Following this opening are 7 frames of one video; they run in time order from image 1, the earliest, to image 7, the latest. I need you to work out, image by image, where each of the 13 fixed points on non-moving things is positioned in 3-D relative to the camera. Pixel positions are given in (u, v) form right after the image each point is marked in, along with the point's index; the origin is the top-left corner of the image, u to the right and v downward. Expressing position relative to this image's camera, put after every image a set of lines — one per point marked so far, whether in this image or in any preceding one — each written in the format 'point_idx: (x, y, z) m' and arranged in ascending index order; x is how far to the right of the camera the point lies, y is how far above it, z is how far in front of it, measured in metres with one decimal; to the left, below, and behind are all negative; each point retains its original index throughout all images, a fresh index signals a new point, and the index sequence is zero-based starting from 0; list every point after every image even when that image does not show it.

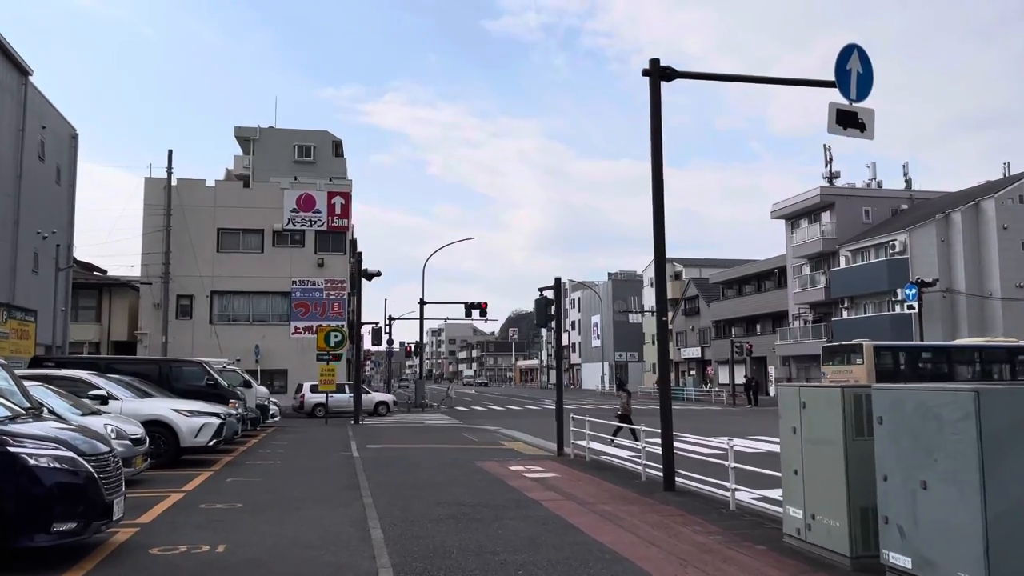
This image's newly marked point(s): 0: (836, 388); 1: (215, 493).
0: (+3.0, -0.9, +7.4) m
1: (-4.3, -3.0, +11.7) m
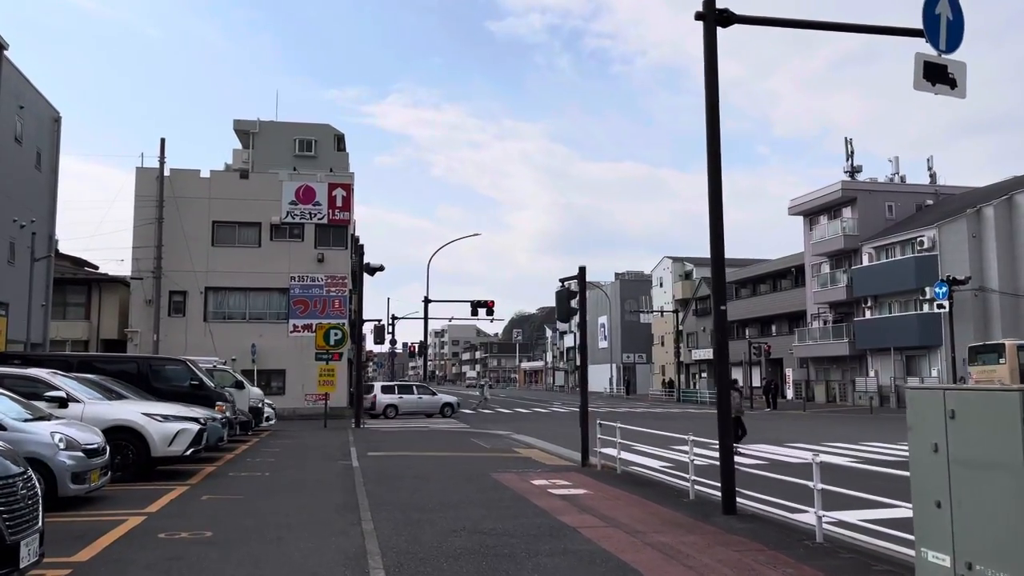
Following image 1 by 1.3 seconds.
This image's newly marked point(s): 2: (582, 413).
0: (+3.3, -0.7, +5.4) m
1: (-4.0, -2.7, +9.7) m
2: (+1.4, -2.5, +16.3) m
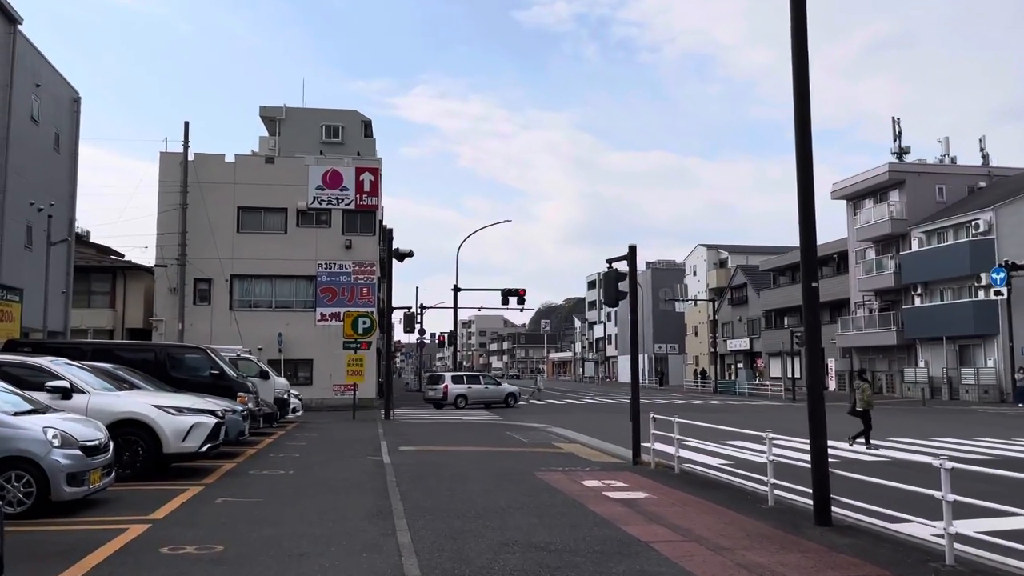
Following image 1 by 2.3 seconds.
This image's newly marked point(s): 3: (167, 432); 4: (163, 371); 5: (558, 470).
0: (+3.8, -0.5, +3.9) m
1: (-3.3, -2.5, +8.5) m
2: (+2.3, -2.2, +14.9) m
3: (-4.9, -2.0, +11.4) m
4: (-7.4, -1.8, +17.1) m
5: (+0.8, -3.1, +13.5) m
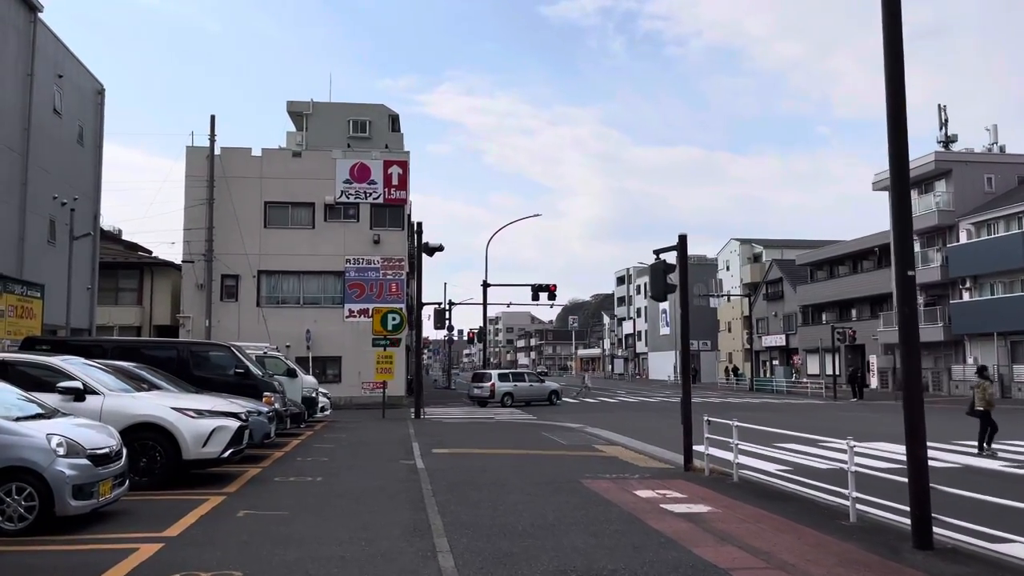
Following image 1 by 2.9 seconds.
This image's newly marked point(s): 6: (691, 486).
0: (+4.2, -0.4, +2.8) m
1: (-2.8, -2.4, +7.6) m
2: (+3.0, -2.1, +13.8) m
3: (-4.3, -2.0, +10.6) m
4: (-6.6, -1.7, +16.4) m
5: (+1.4, -2.9, +12.5) m
6: (+2.6, -2.9, +11.7) m
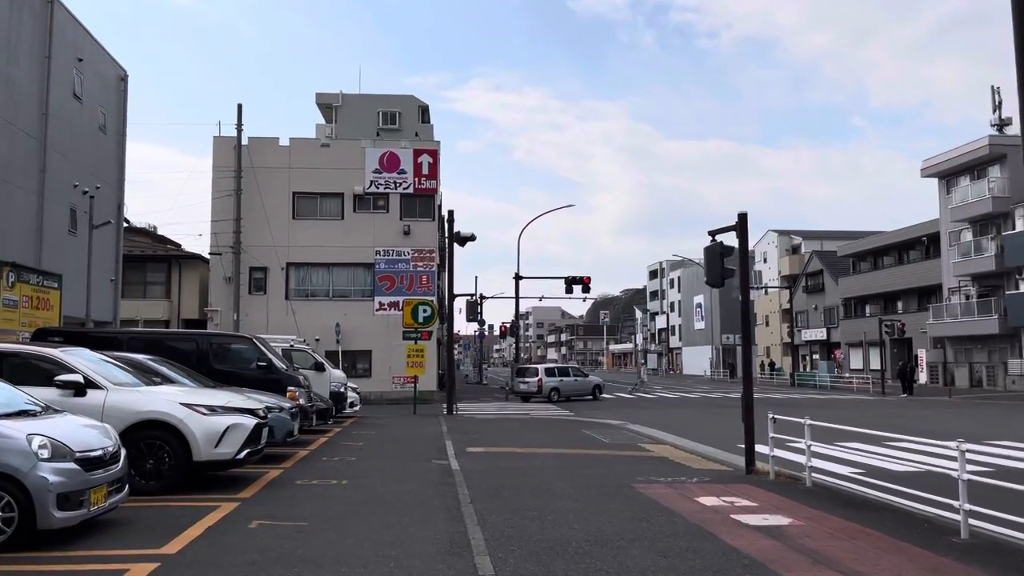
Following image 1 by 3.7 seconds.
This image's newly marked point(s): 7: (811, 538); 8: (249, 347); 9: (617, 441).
0: (+4.4, -0.2, +1.4) m
1: (-2.4, -2.2, +6.5) m
2: (+3.6, -1.8, +12.5) m
3: (-3.7, -1.7, +9.5) m
4: (-5.9, -1.4, +15.4) m
5: (+2.1, -2.7, +11.3) m
6: (+3.2, -2.6, +10.4) m
7: (+2.8, -2.3, +7.6) m
8: (-5.1, -1.2, +15.6) m
9: (+2.3, -3.3, +17.5) m
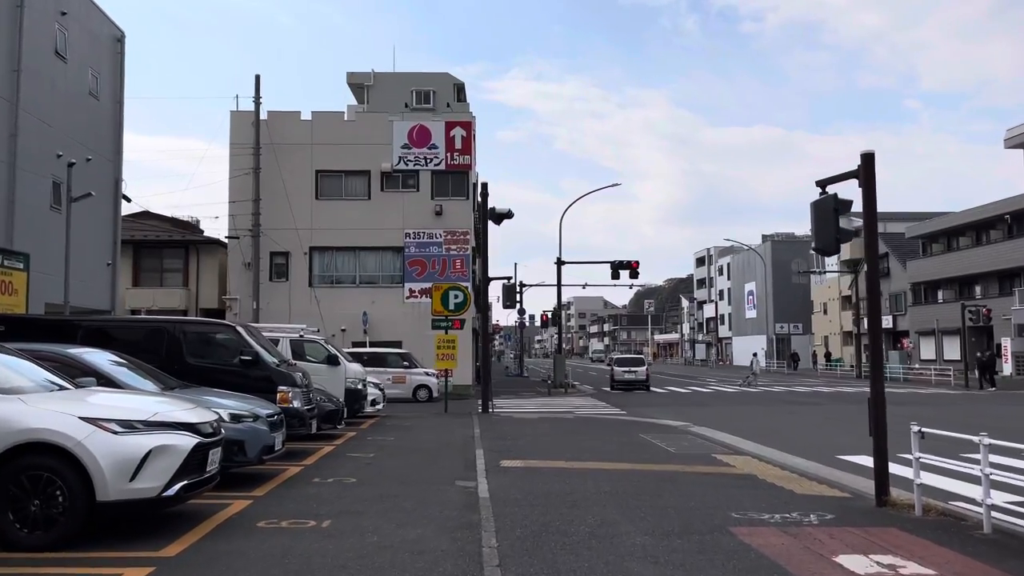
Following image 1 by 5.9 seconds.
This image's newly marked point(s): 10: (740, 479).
0: (+4.4, +0.1, -1.9) m
1: (-2.2, -1.9, +3.5) m
2: (+4.2, -1.4, +9.2) m
3: (-3.3, -1.4, +6.6) m
4: (-5.2, -1.1, +12.6) m
5: (+2.5, -2.3, +8.1) m
6: (+3.6, -2.3, +7.1) m
7: (+3.1, -2.0, +4.4) m
8: (-4.4, -0.8, +12.7) m
9: (+3.0, -2.9, +14.3) m
10: (+3.2, -2.7, +11.5) m
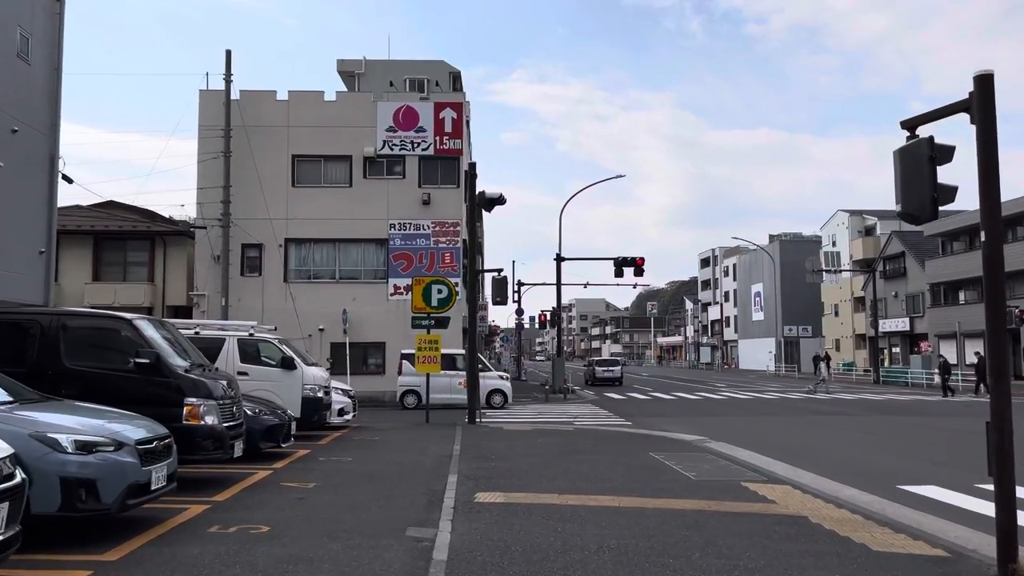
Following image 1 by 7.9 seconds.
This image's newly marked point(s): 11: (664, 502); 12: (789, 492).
0: (+4.1, +0.3, -4.7) m
1: (-2.5, -1.7, +0.7) m
2: (+3.9, -1.2, +6.4) m
3: (-3.6, -1.2, +3.8) m
4: (-5.5, -0.9, +9.8) m
5: (+2.2, -2.1, +5.2) m
6: (+3.3, -2.1, +4.3) m
7: (+2.8, -1.8, +1.5) m
8: (-4.7, -0.6, +9.9) m
9: (+2.8, -2.7, +11.5) m
10: (+3.0, -2.5, +8.7) m
11: (+1.7, -2.6, +9.6) m
12: (+3.6, -2.6, +10.6) m
